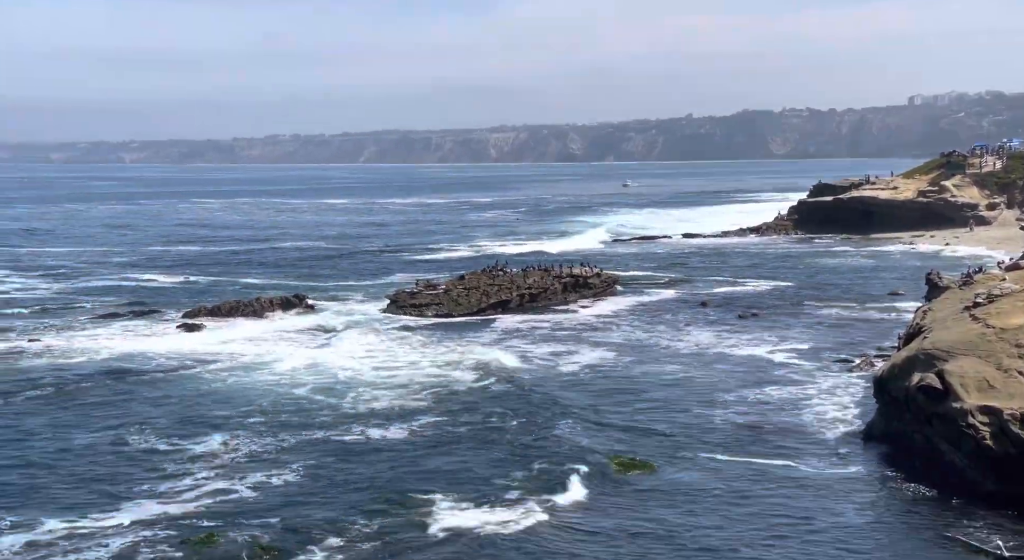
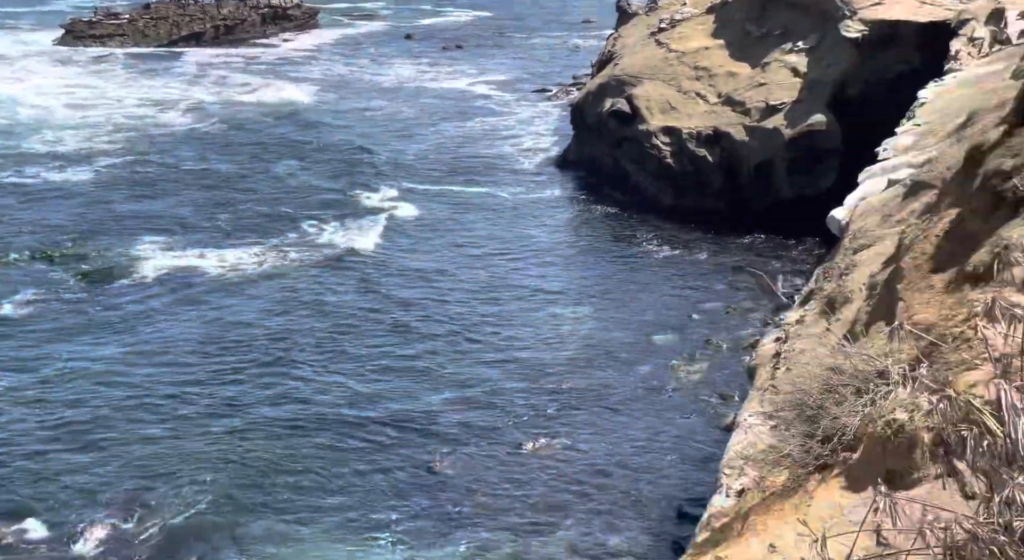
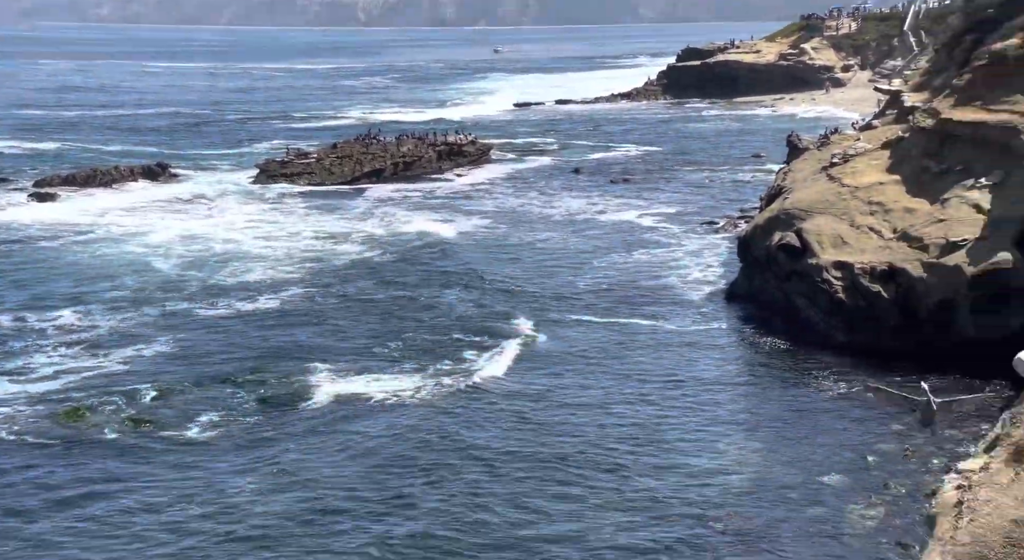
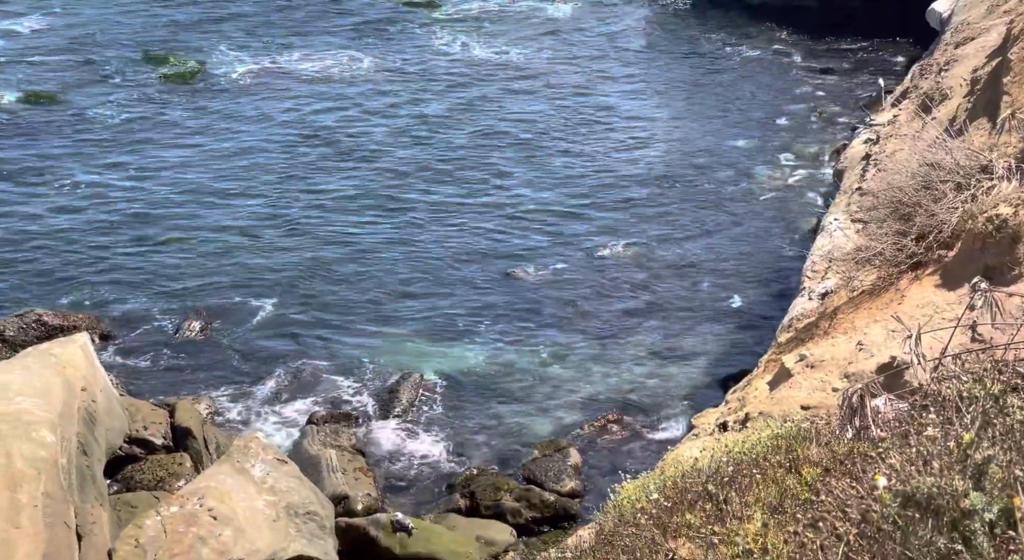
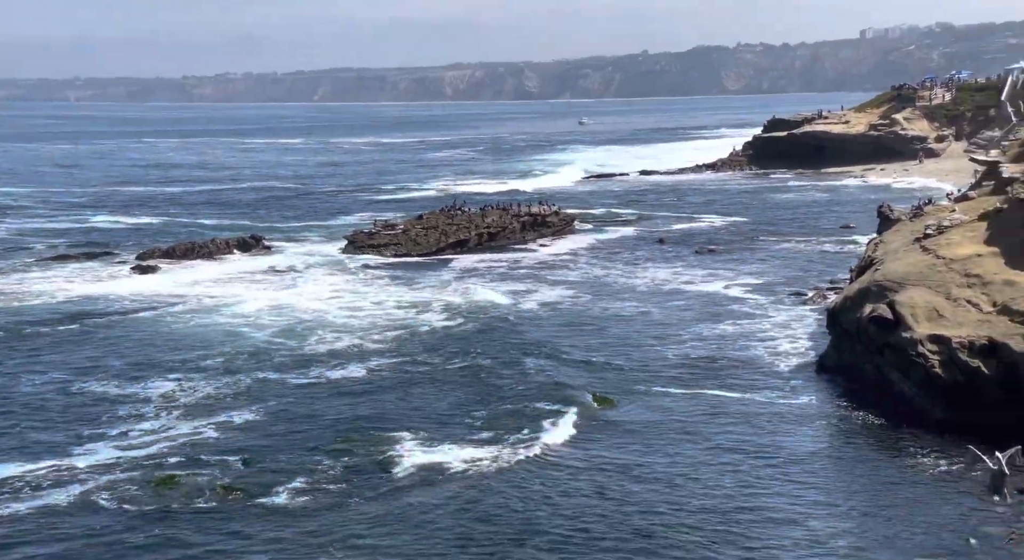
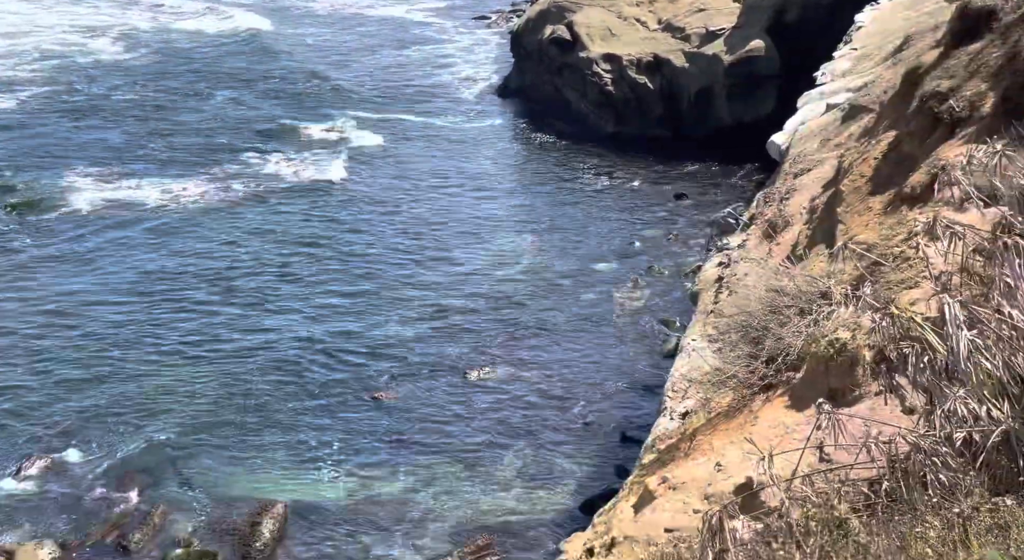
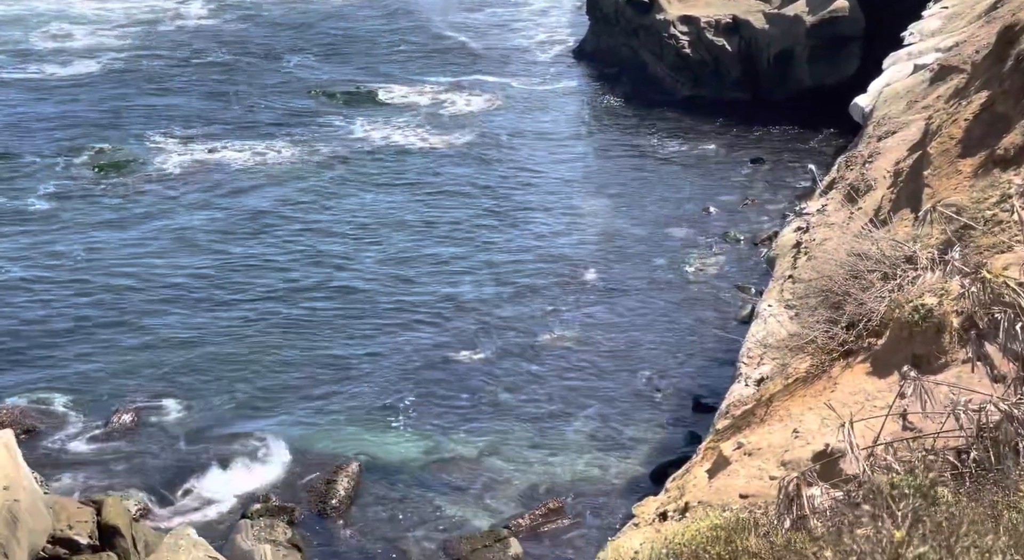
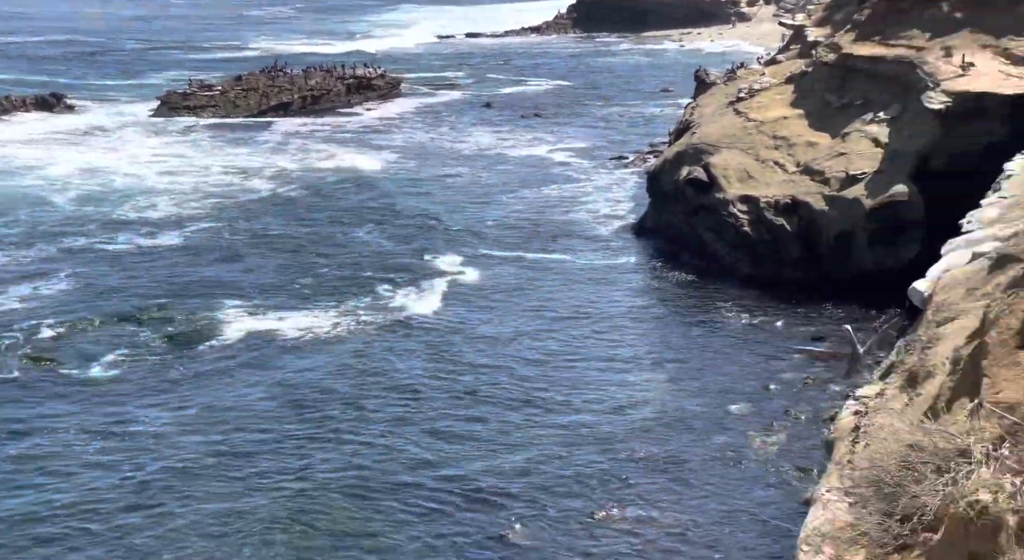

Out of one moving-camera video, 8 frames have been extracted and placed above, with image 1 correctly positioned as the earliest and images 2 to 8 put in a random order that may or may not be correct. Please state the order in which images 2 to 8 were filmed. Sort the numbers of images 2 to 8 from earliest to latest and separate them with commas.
5, 3, 8, 2, 6, 7, 4
